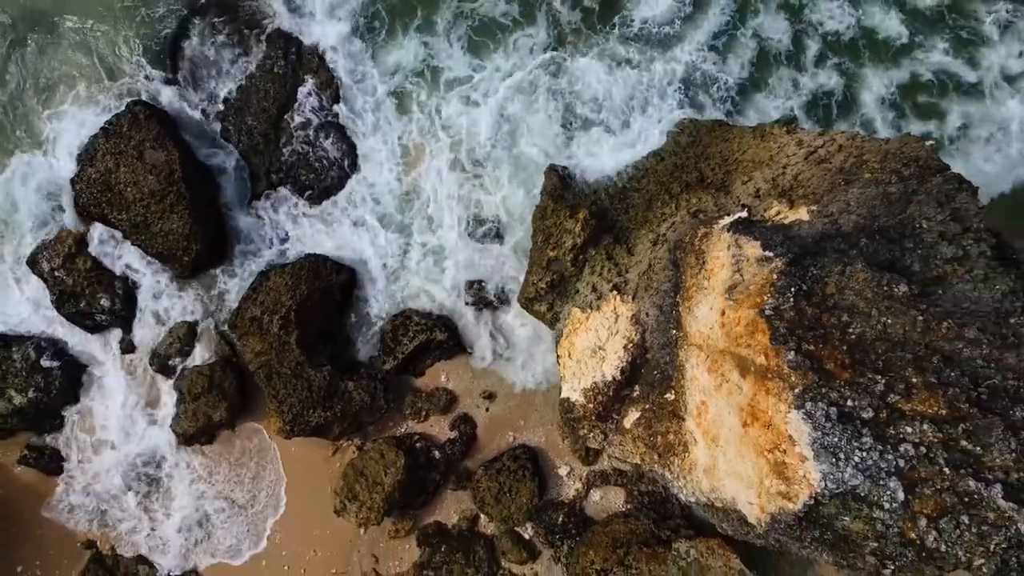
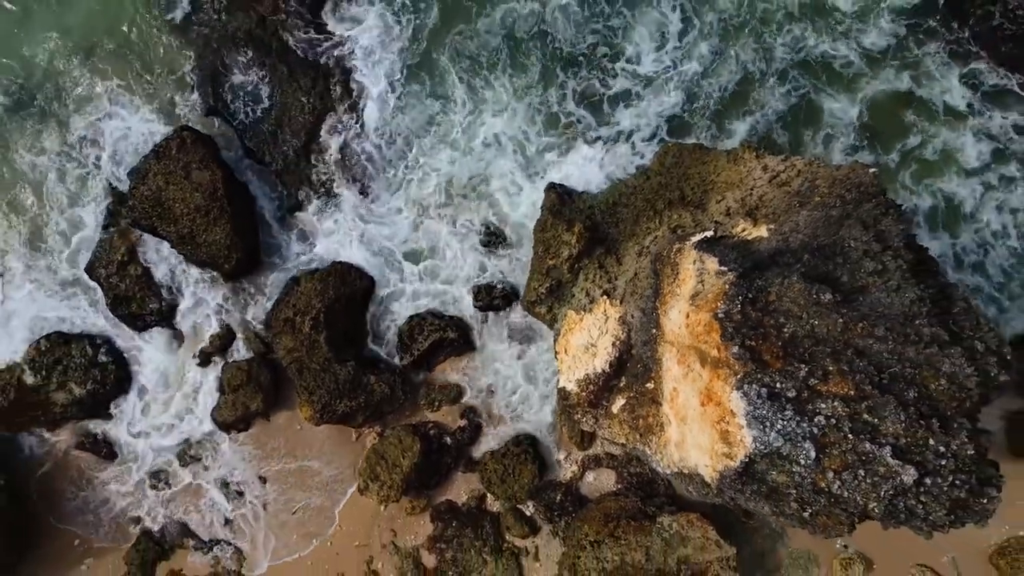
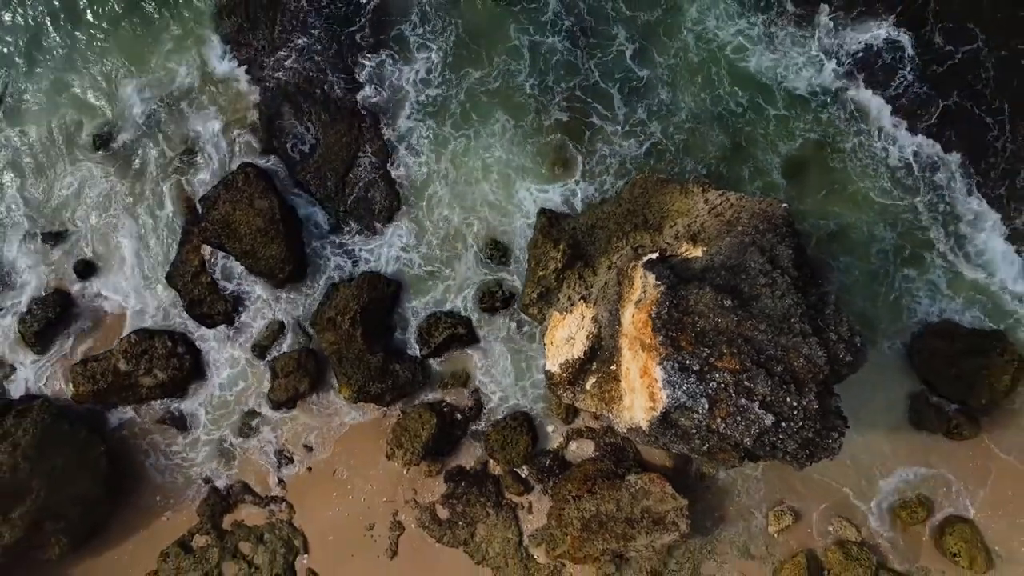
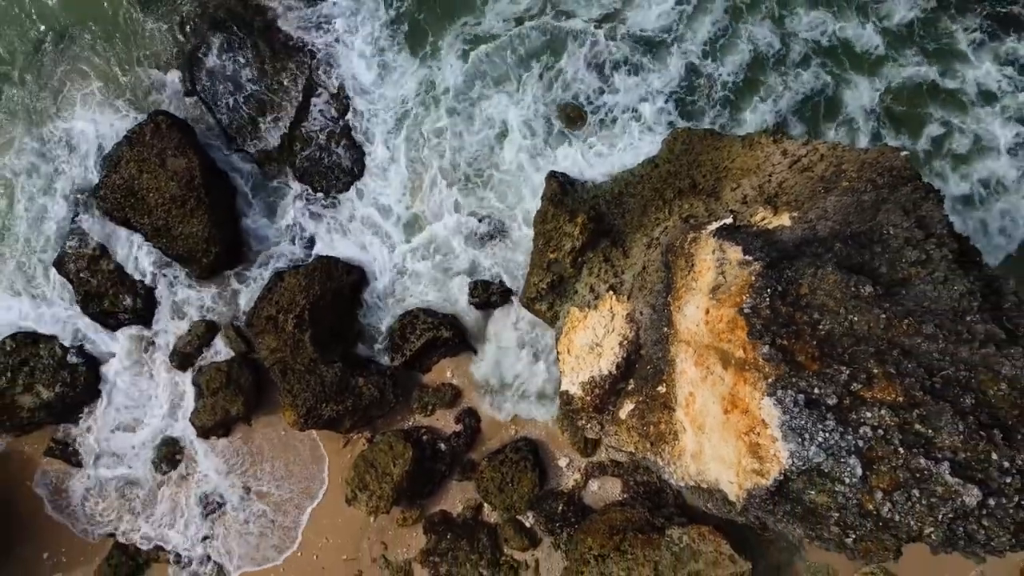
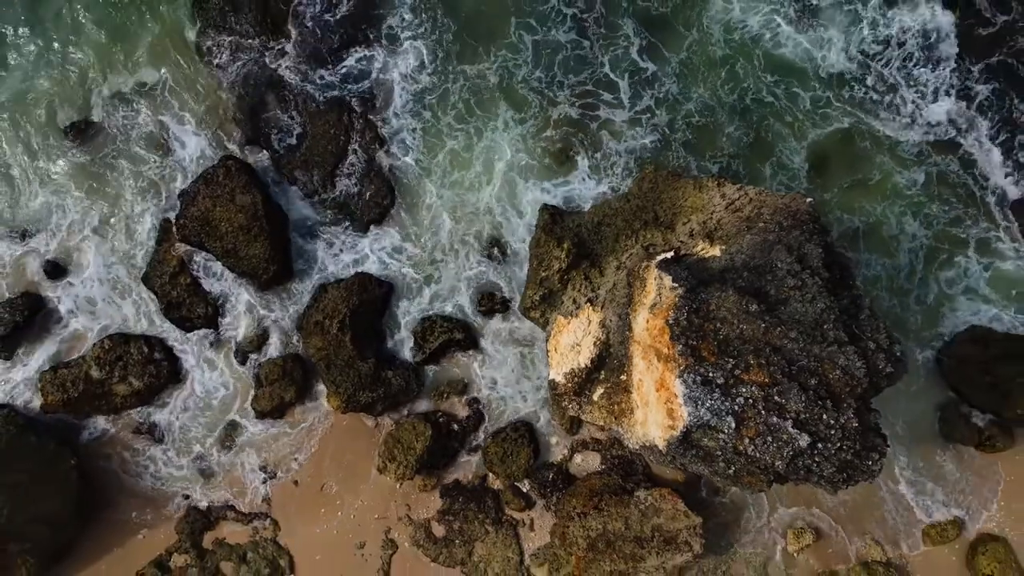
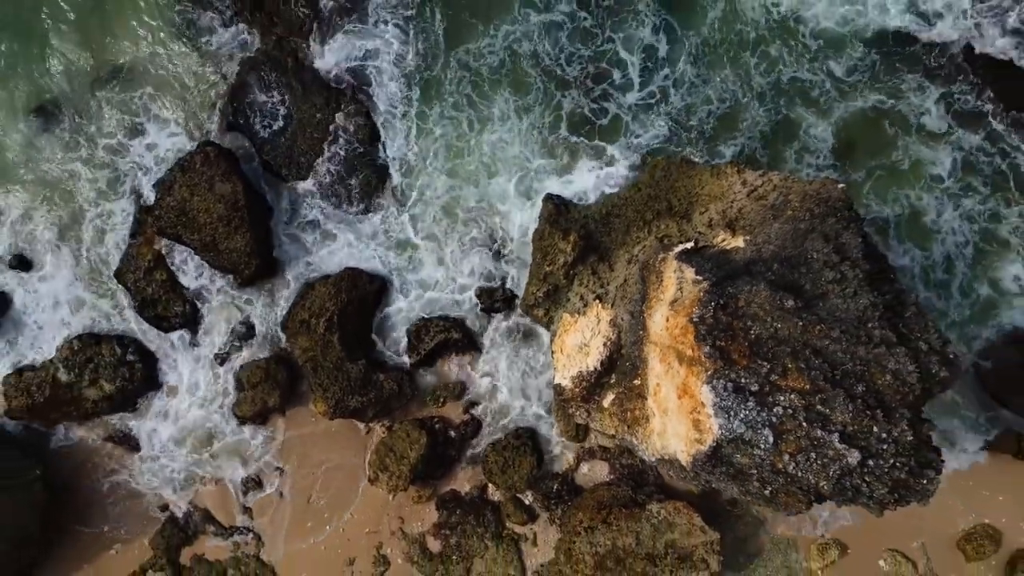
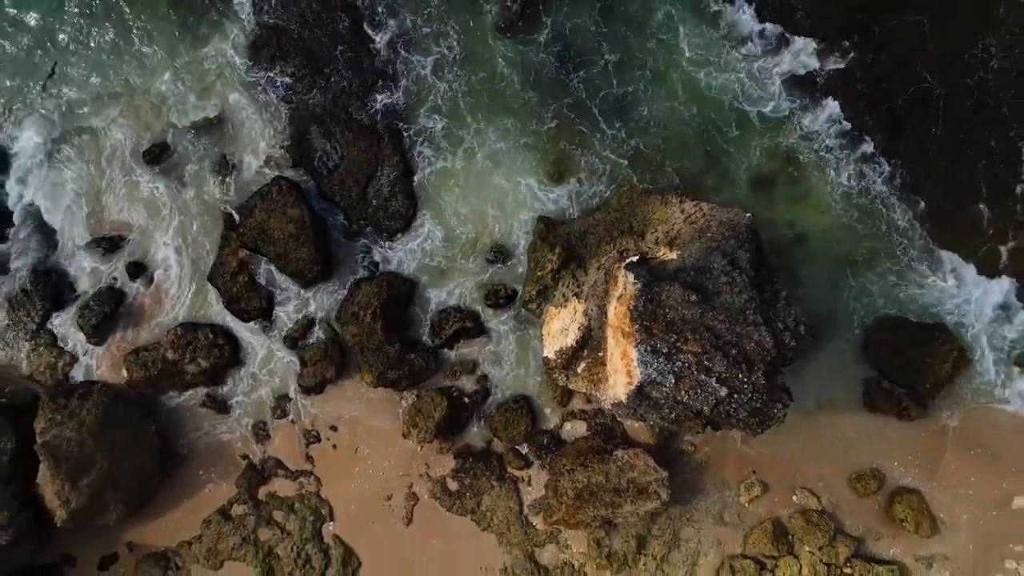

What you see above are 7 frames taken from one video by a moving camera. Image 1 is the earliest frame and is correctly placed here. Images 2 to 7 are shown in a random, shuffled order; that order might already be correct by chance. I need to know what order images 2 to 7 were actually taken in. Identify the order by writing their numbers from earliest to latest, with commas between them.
4, 2, 6, 5, 3, 7
